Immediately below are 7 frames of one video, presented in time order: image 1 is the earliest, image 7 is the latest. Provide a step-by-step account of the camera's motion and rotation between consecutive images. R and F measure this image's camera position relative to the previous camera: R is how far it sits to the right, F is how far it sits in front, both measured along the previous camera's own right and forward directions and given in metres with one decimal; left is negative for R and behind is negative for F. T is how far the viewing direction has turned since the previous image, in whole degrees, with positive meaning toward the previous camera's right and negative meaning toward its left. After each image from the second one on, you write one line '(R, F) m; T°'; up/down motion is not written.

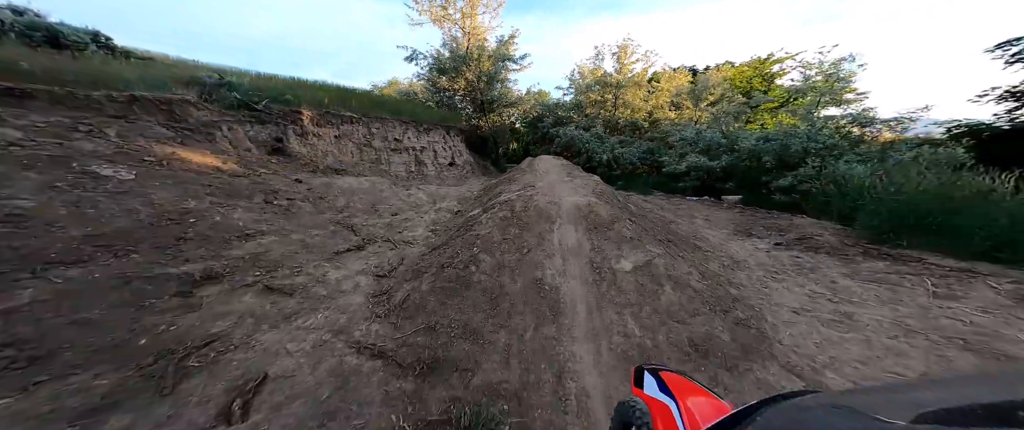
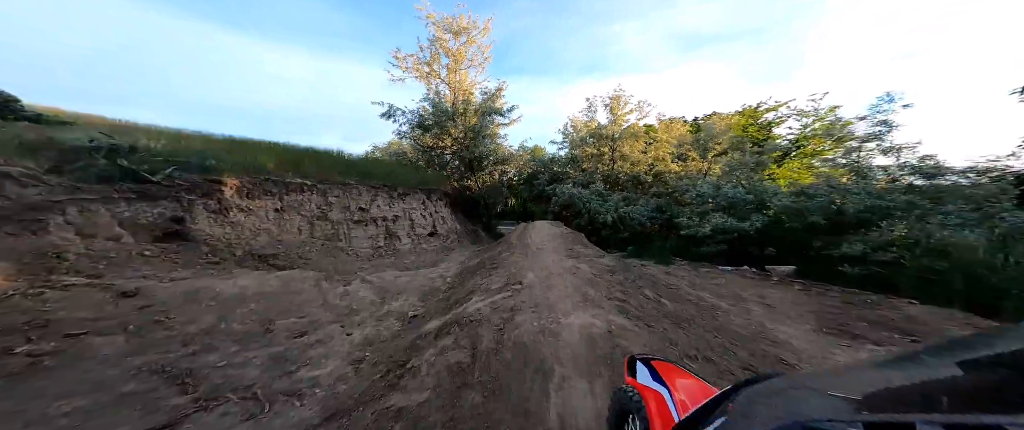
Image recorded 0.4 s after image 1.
(+0.4, +2.2) m; 0°
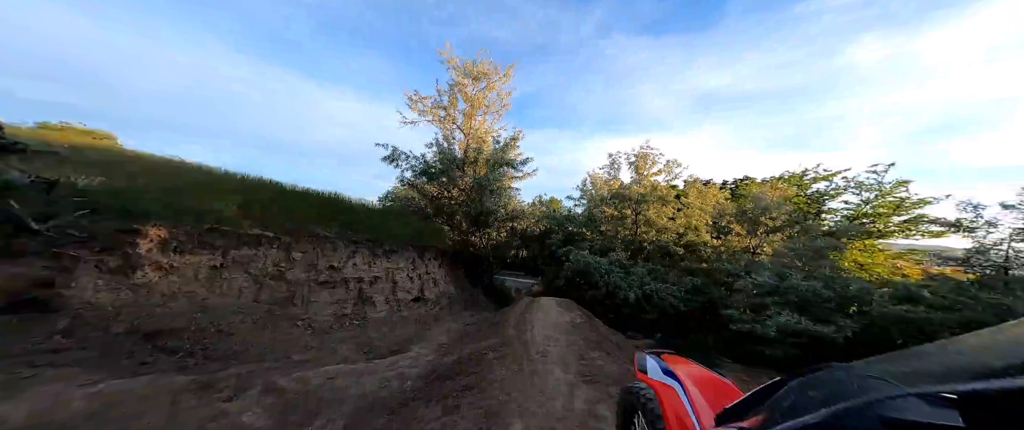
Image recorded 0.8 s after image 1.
(+0.3, +1.9) m; -3°
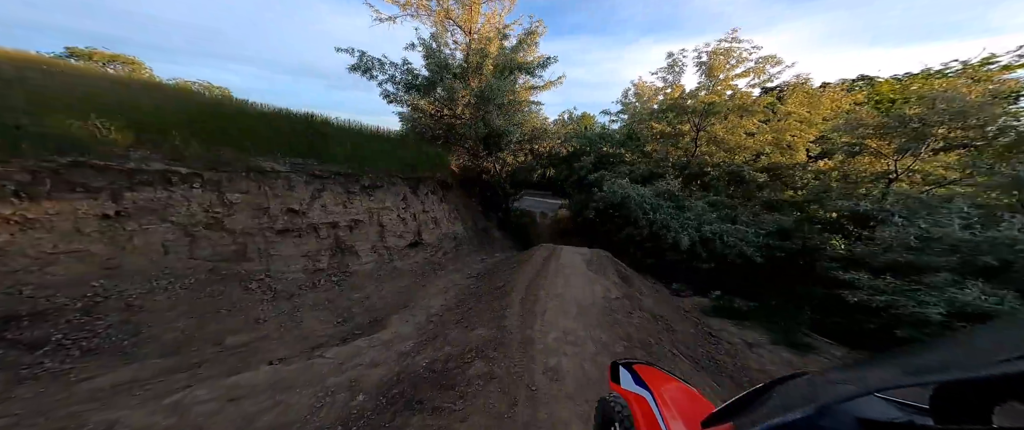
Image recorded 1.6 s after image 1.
(+0.4, +2.6) m; -6°
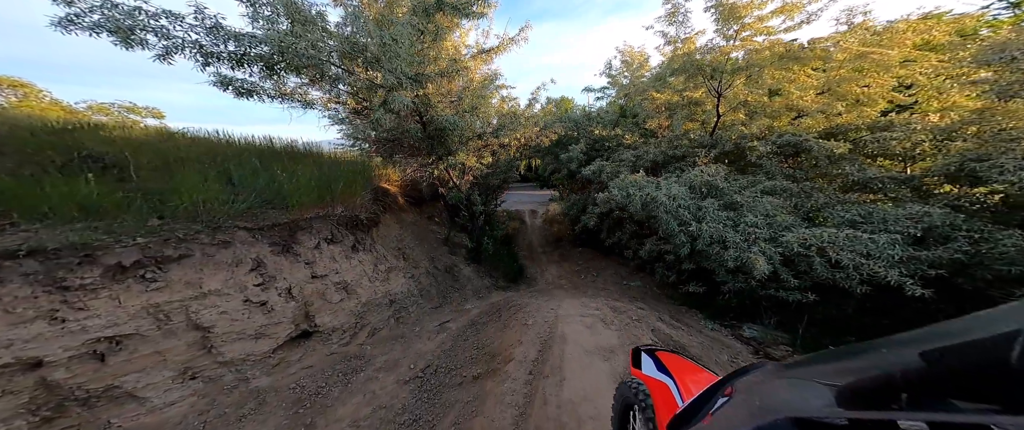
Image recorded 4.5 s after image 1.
(+0.6, +3.3) m; +1°
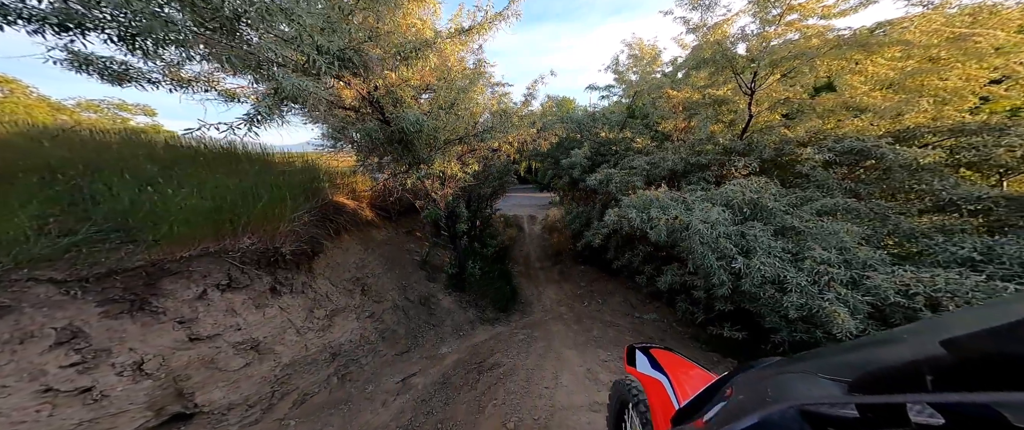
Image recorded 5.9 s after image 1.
(+0.2, +1.3) m; 0°
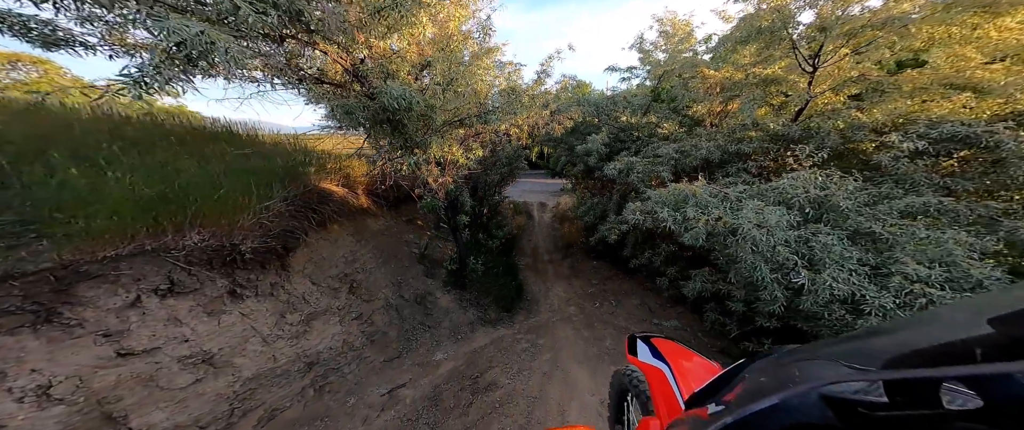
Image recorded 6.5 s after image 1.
(+0.1, +0.7) m; -3°
